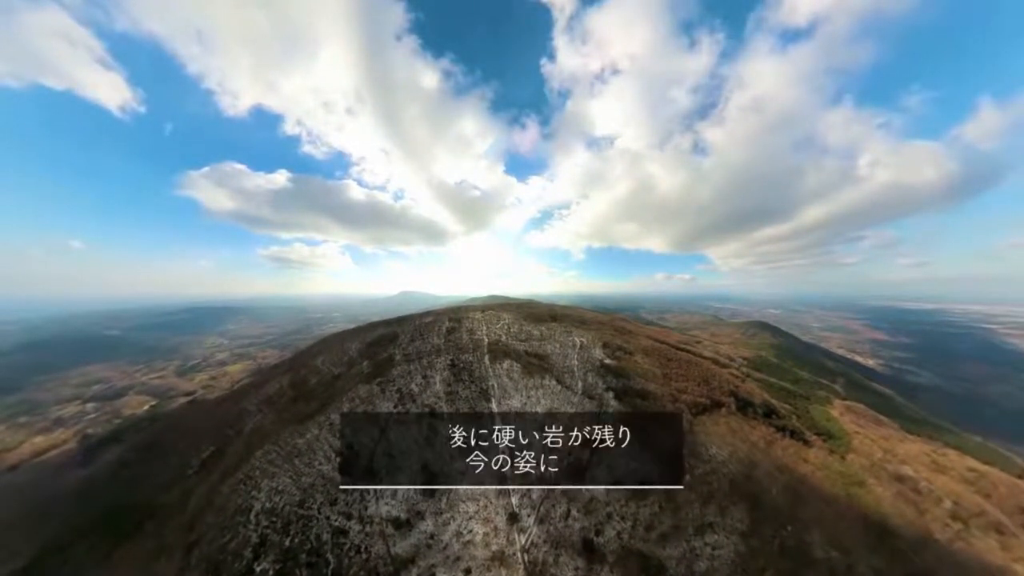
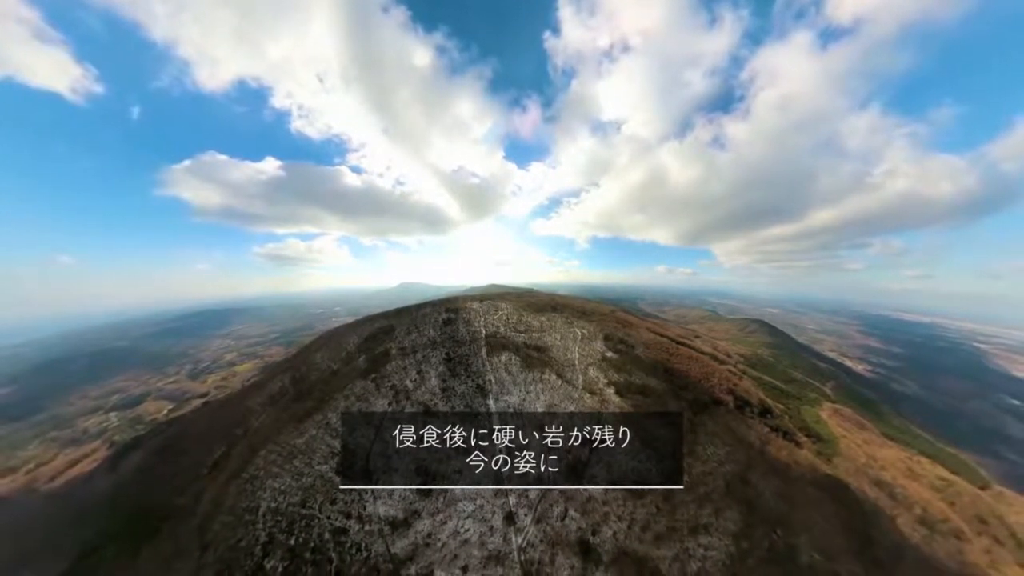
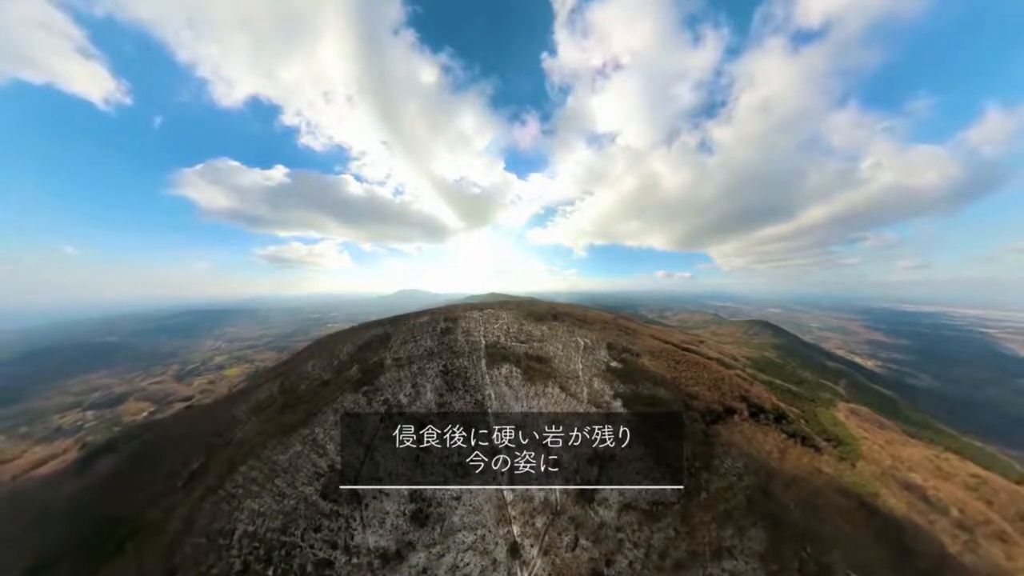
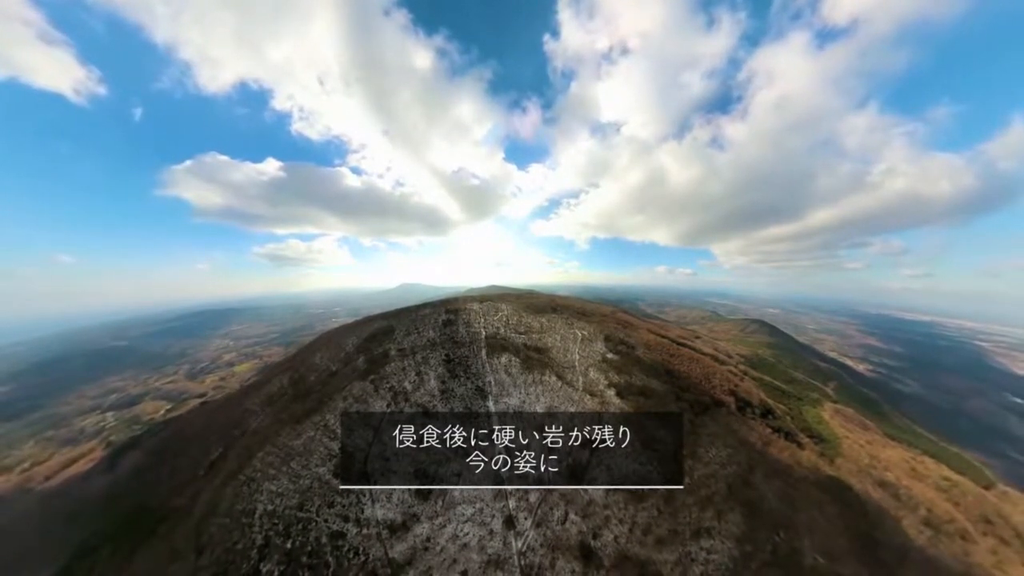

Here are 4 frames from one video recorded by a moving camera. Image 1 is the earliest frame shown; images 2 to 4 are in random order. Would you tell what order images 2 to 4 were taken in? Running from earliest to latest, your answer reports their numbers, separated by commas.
3, 4, 2
